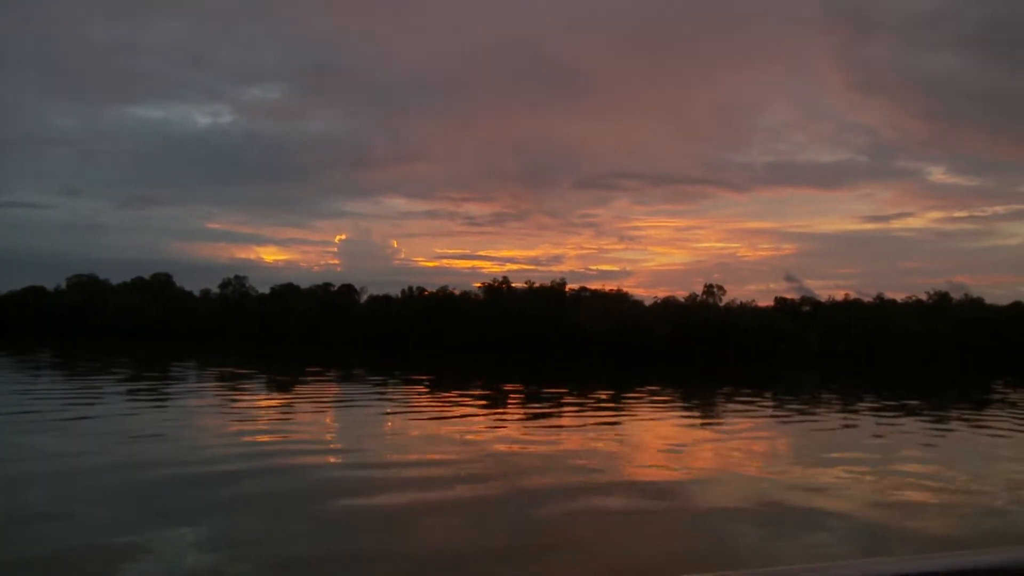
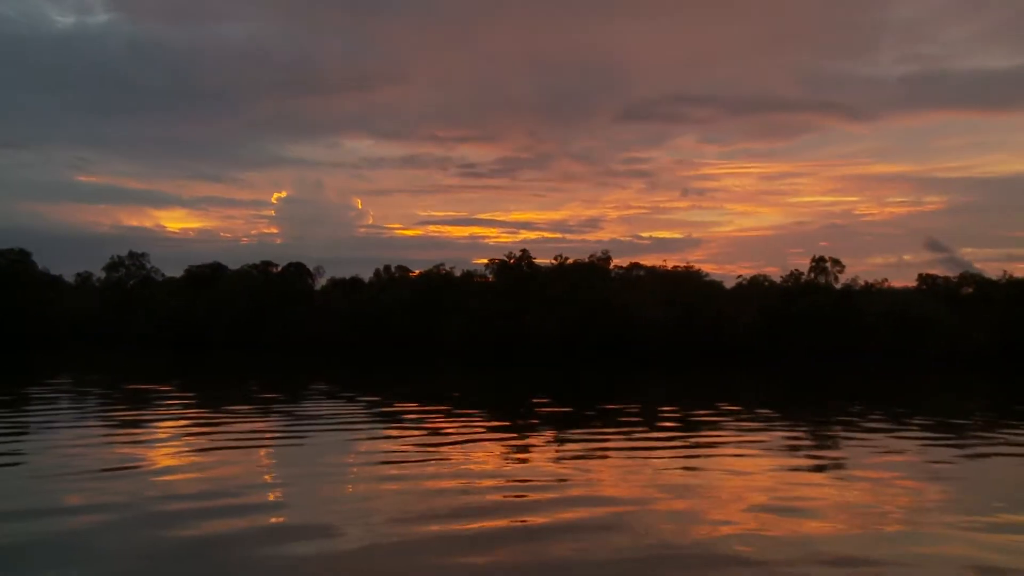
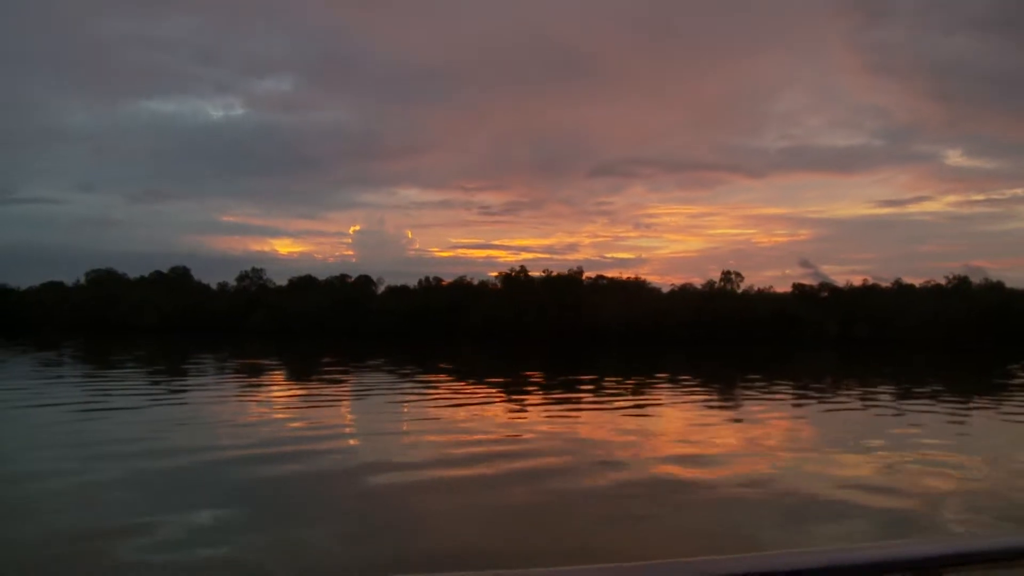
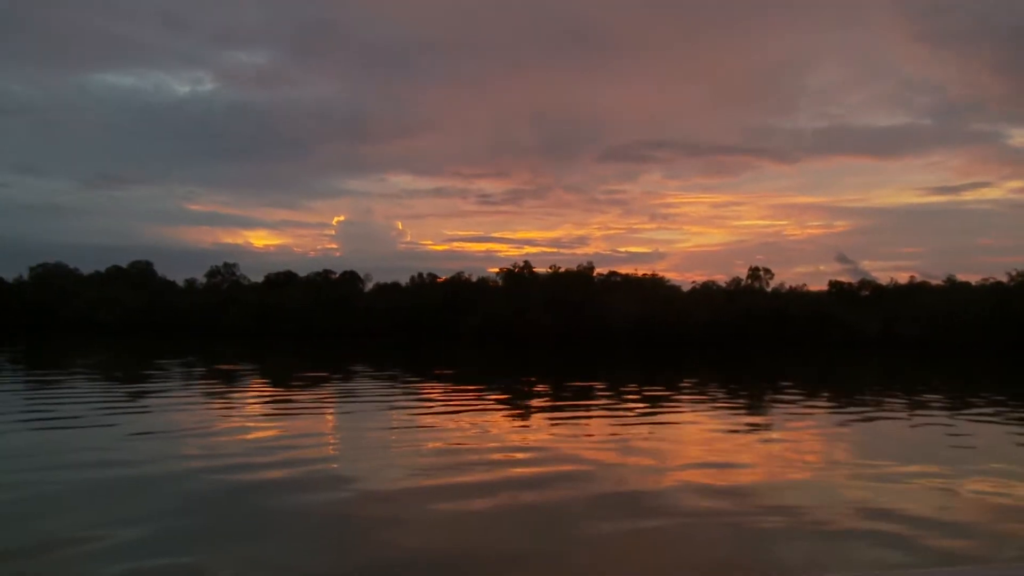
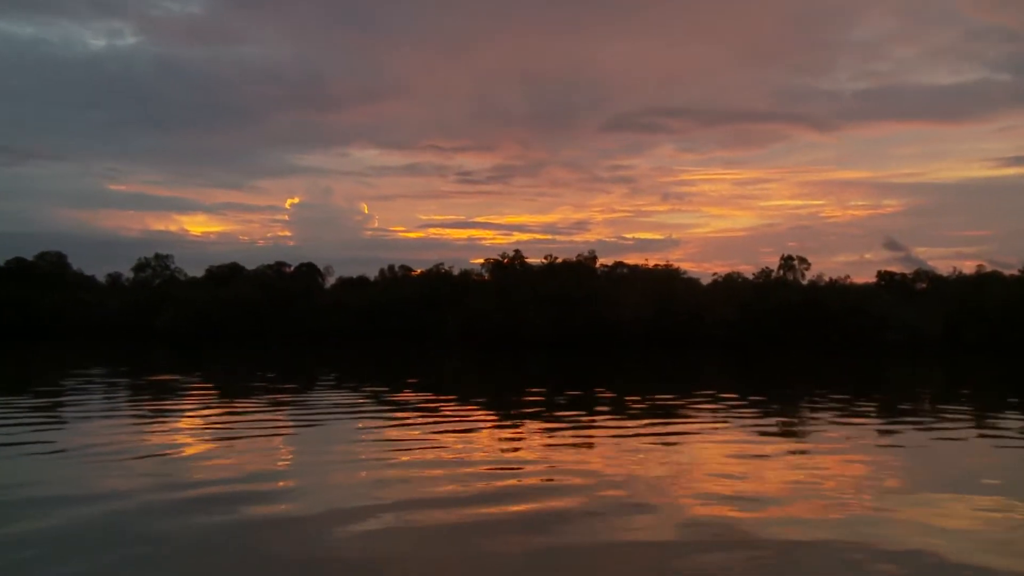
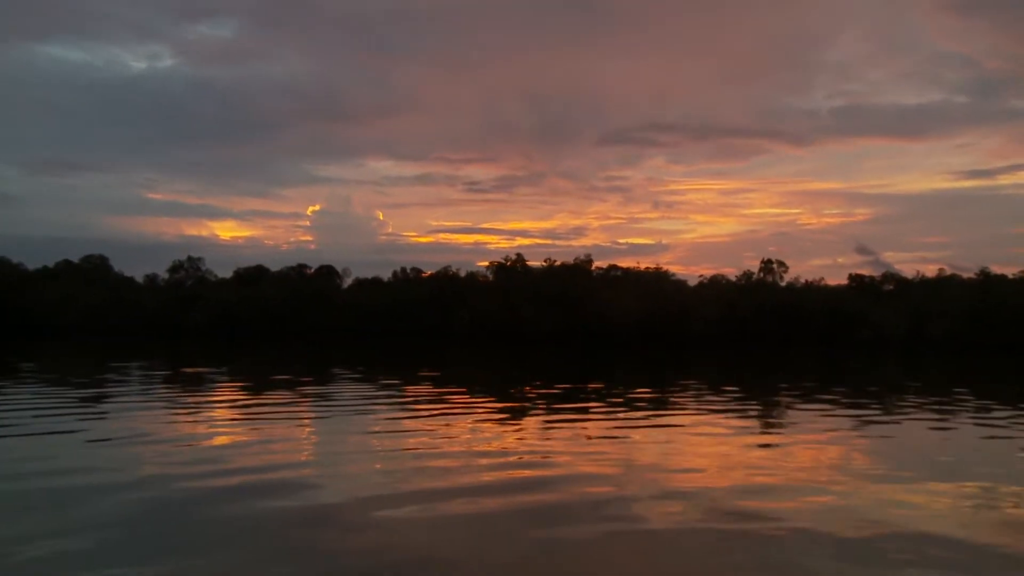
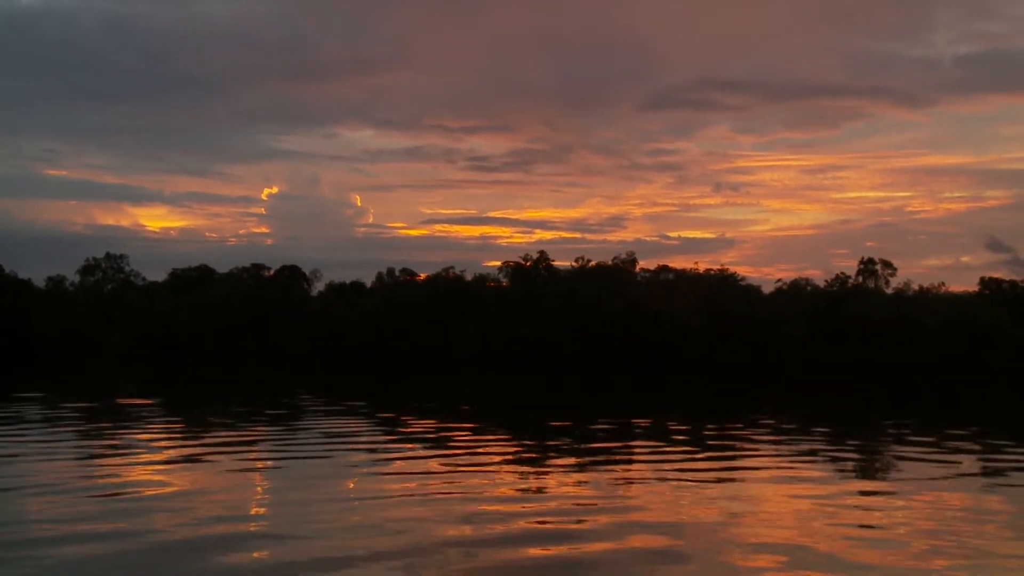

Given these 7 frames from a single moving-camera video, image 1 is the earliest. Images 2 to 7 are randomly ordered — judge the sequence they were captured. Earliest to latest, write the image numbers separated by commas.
3, 4, 6, 5, 2, 7
